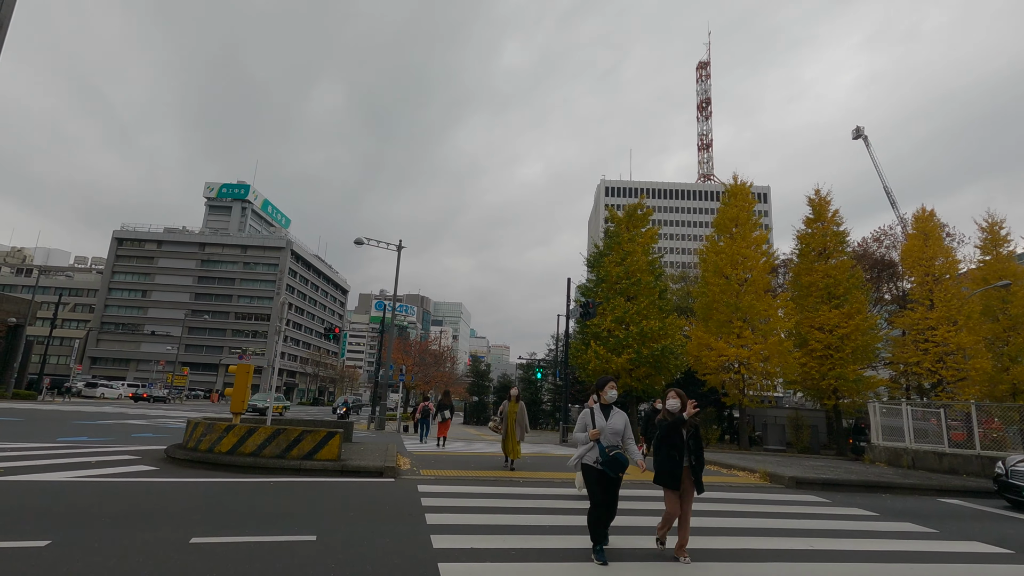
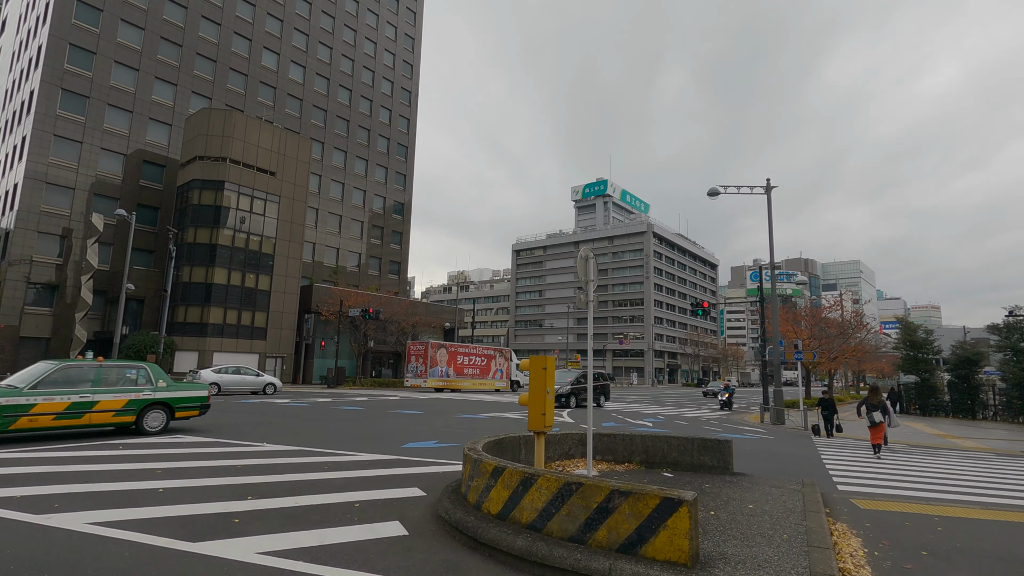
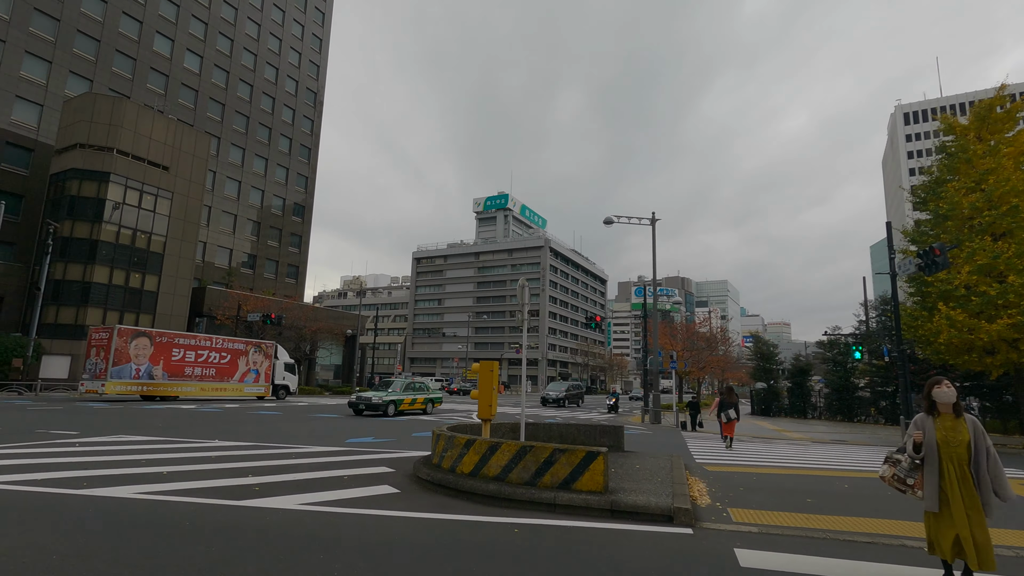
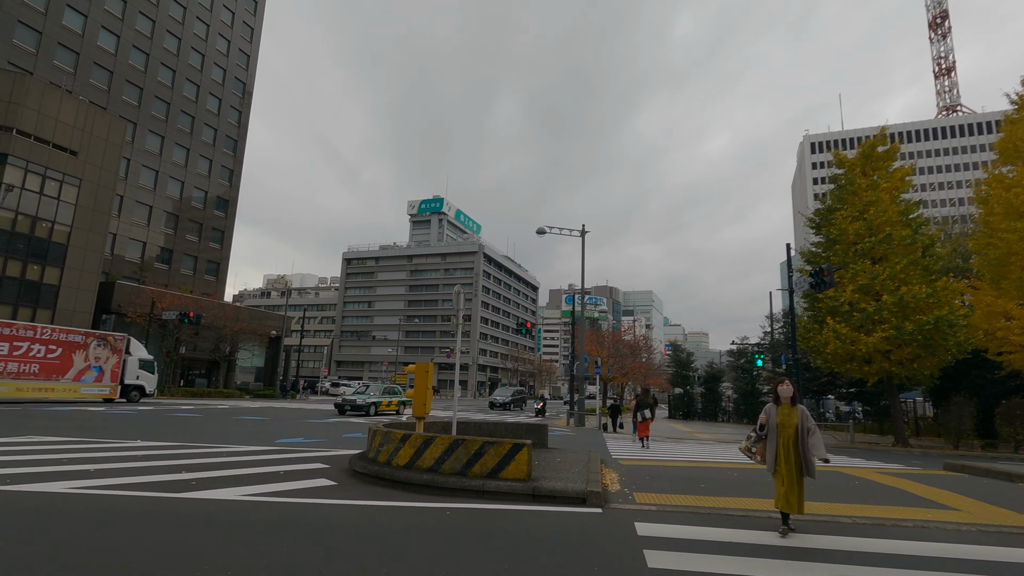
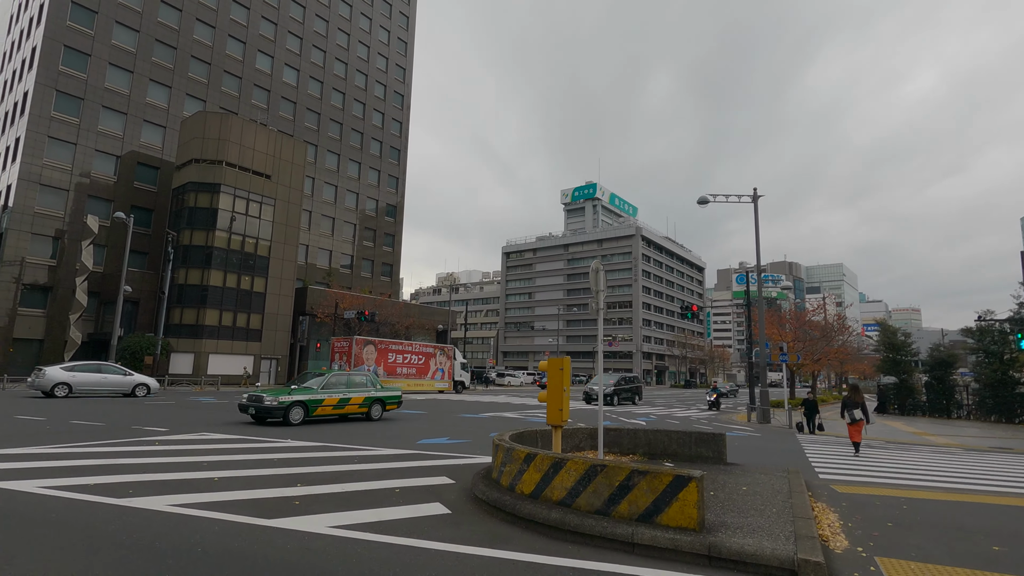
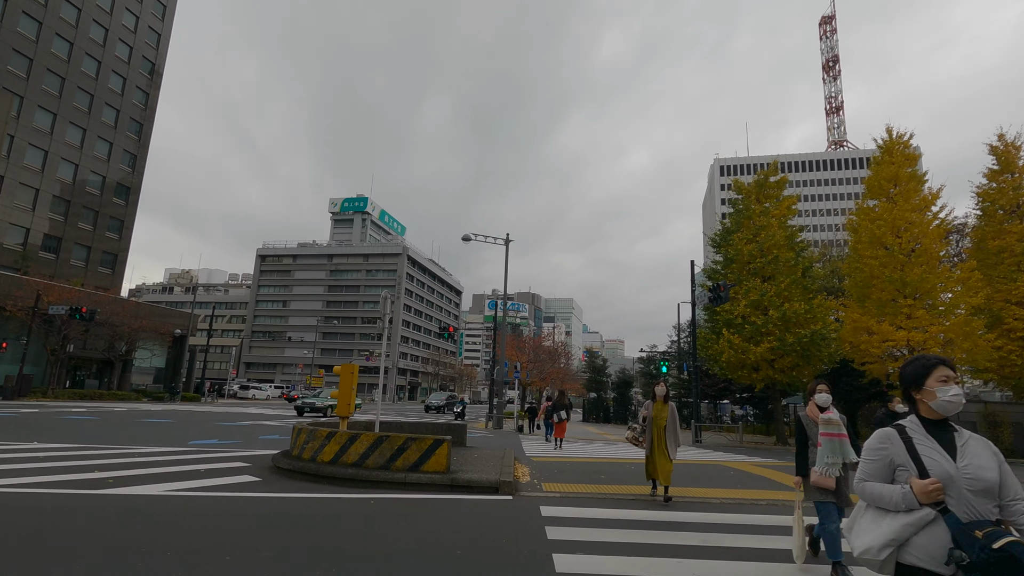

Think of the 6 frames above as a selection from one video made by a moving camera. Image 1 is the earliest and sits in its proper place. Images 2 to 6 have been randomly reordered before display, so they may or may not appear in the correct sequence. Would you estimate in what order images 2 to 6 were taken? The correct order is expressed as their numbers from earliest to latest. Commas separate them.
6, 4, 3, 5, 2
